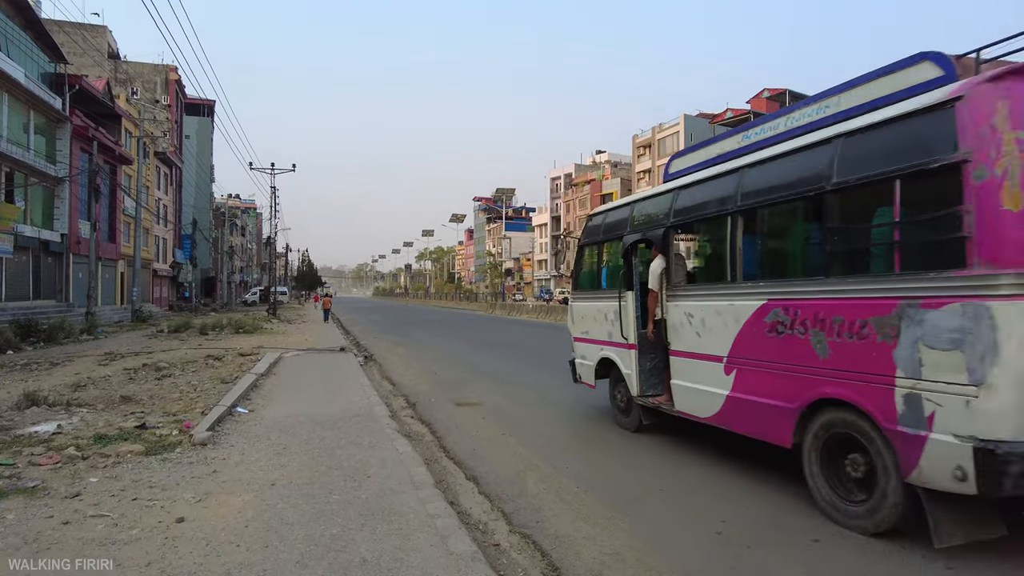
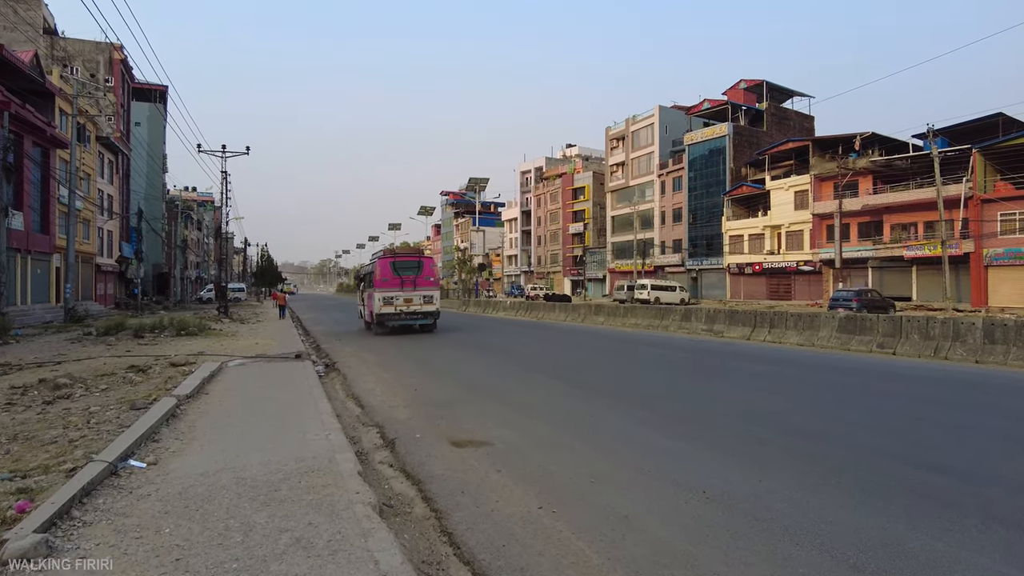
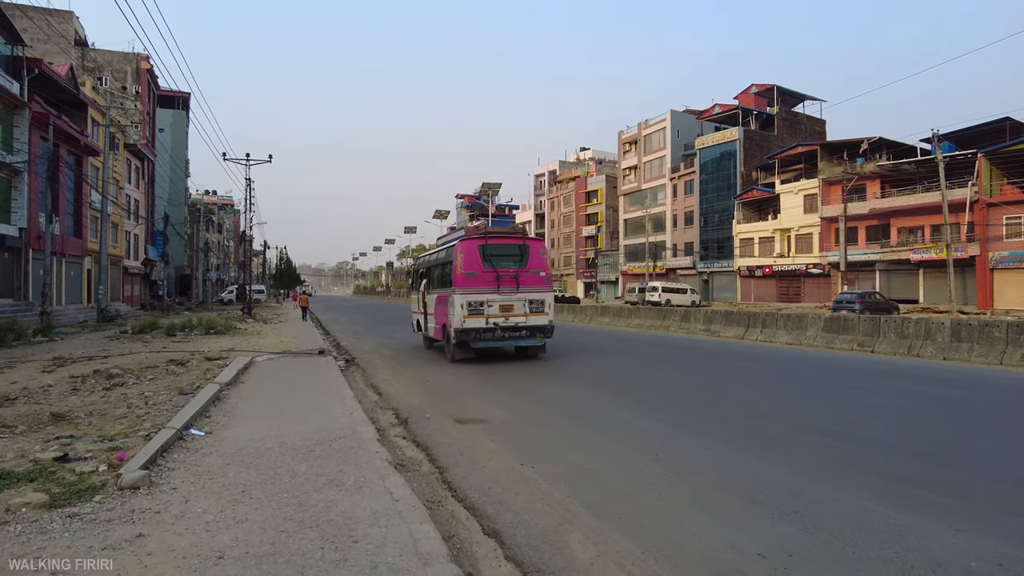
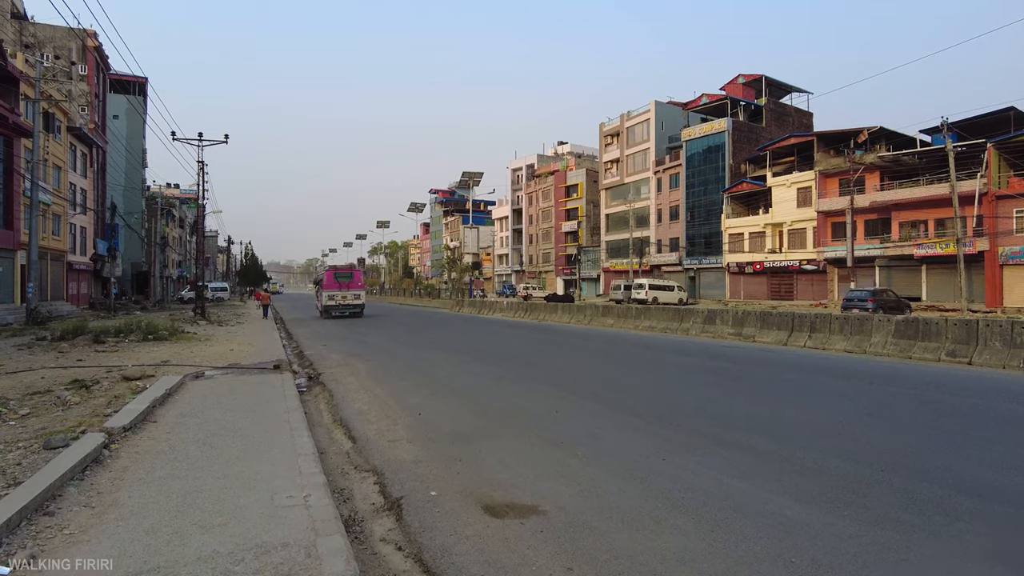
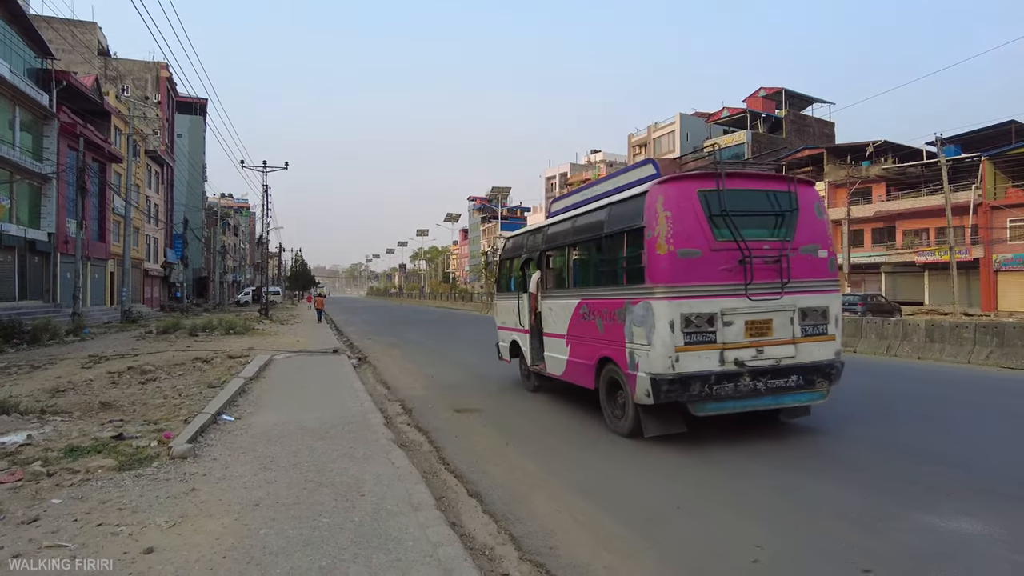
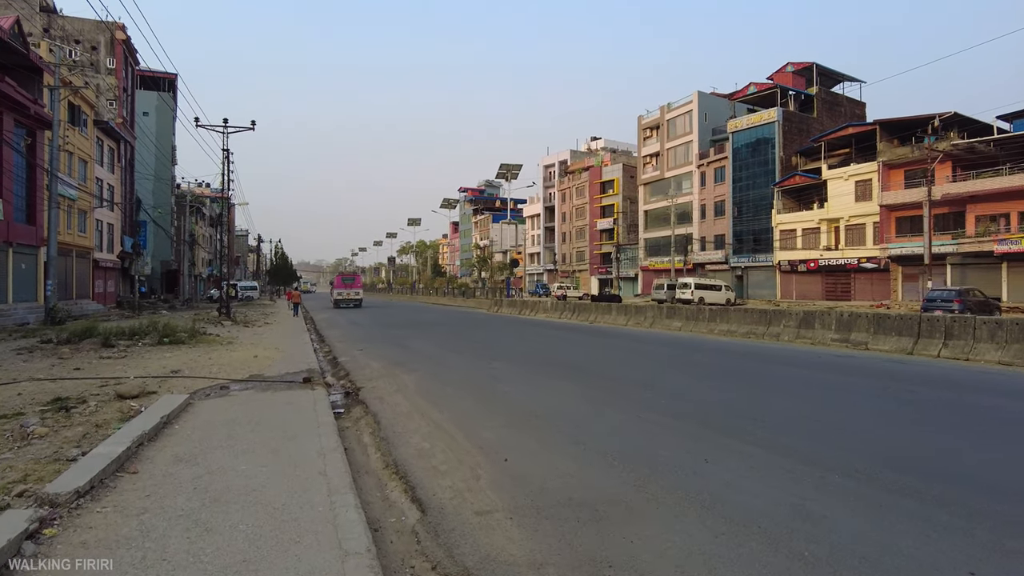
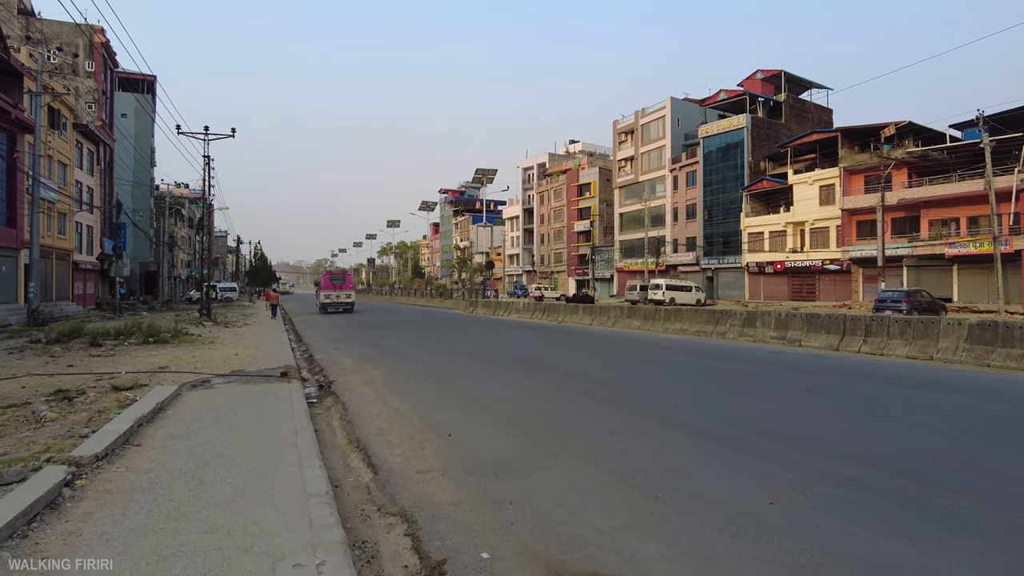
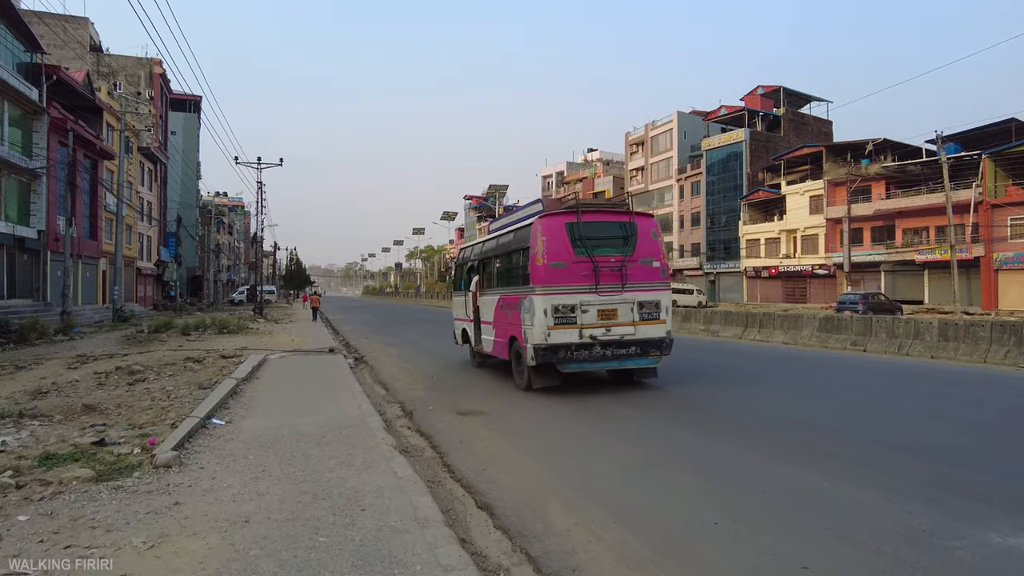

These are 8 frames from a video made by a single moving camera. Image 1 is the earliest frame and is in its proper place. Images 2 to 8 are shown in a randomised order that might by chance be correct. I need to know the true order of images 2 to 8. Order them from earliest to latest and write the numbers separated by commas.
5, 8, 3, 2, 4, 7, 6
